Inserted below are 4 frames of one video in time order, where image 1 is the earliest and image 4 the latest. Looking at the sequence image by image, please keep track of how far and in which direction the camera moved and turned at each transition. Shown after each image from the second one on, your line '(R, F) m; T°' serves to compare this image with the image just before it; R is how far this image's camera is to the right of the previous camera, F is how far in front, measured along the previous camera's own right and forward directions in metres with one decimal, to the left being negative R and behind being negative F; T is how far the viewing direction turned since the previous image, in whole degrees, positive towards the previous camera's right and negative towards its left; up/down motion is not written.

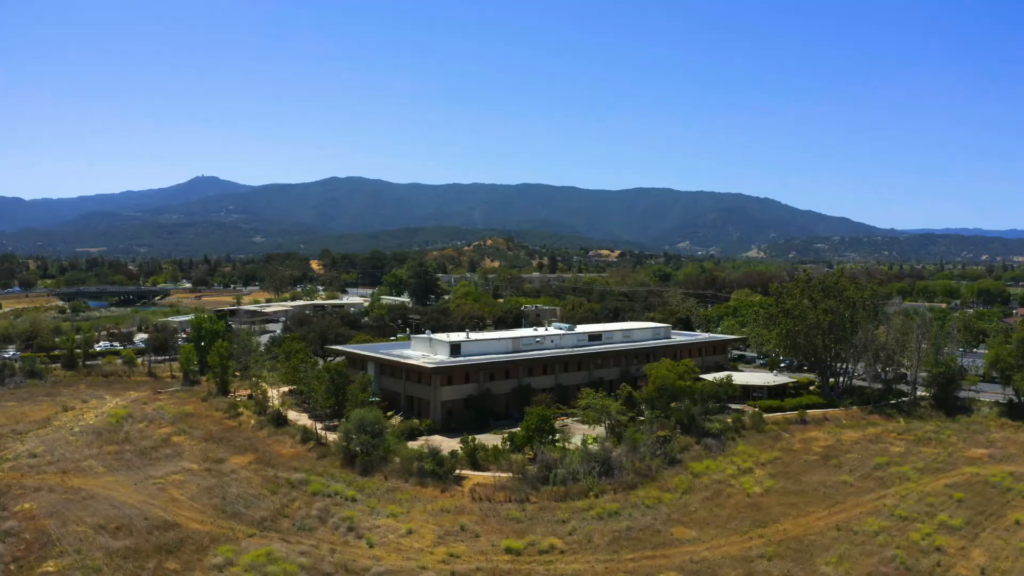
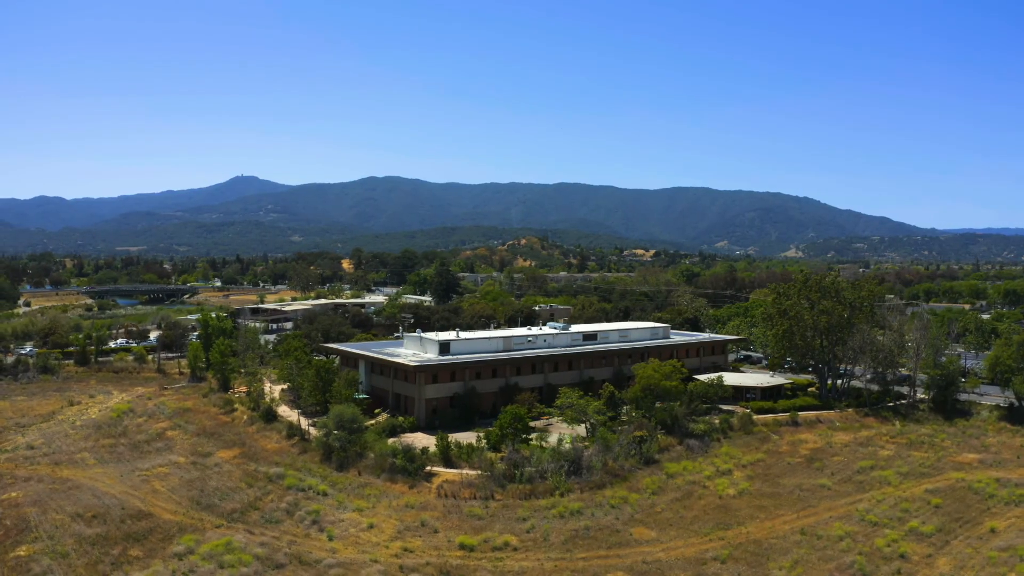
(+3.2, -0.3) m; -3°
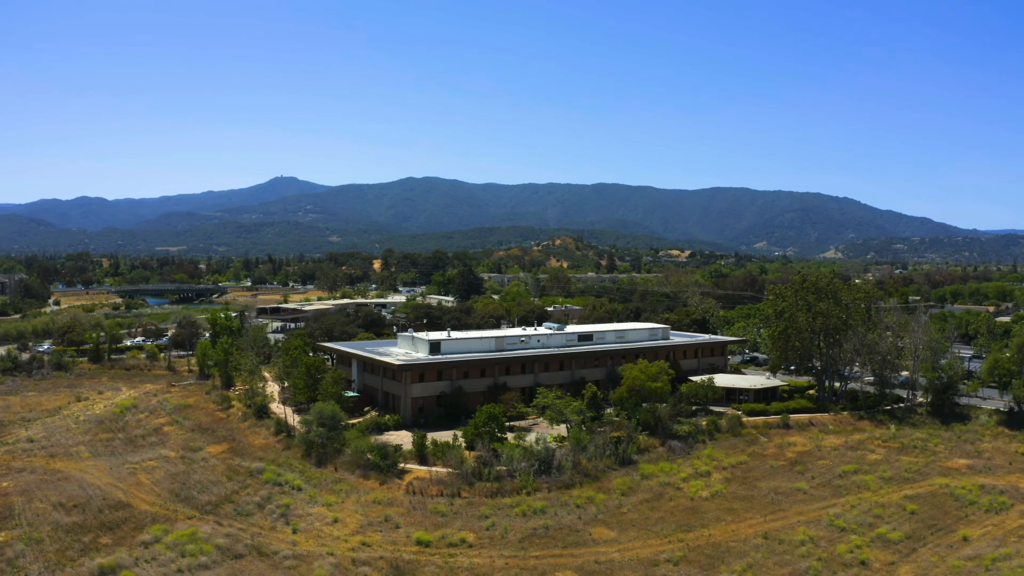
(+3.2, -0.3) m; -3°
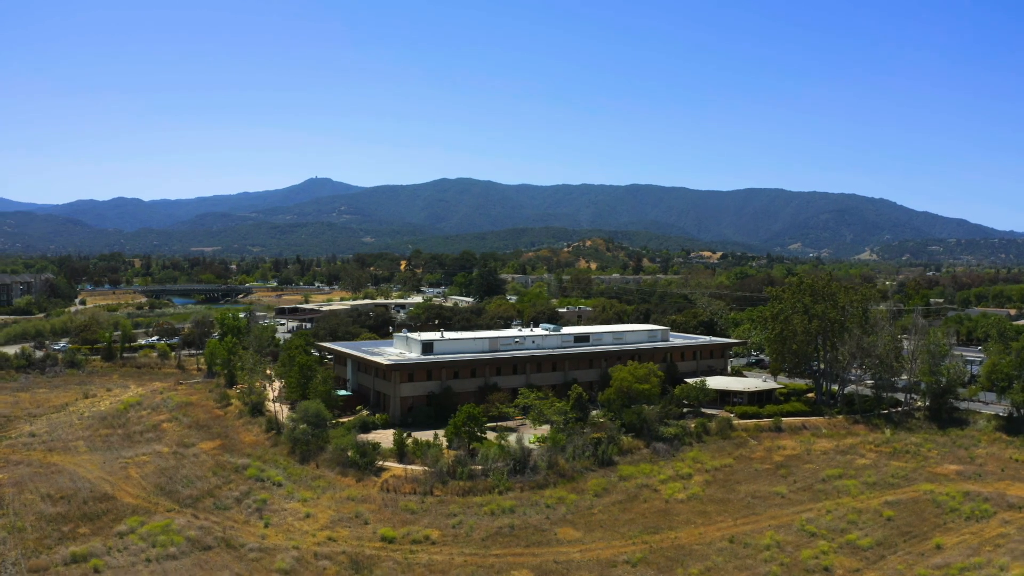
(+2.8, -0.3) m; -3°
